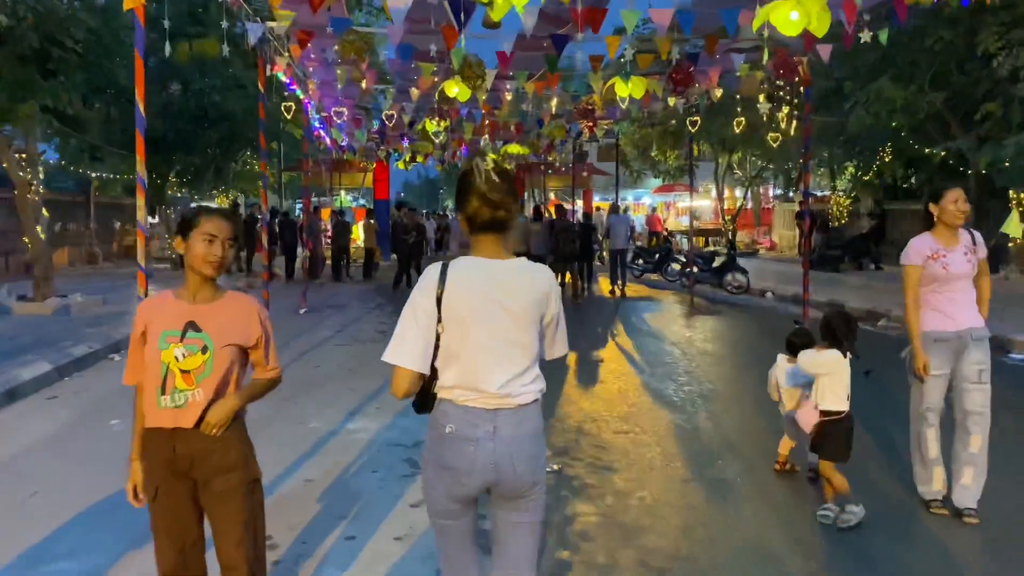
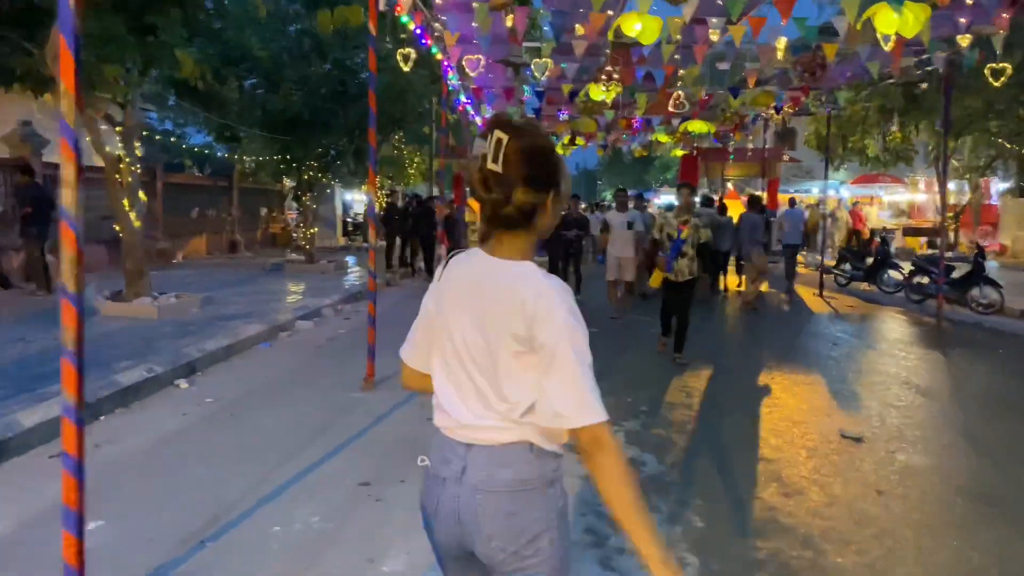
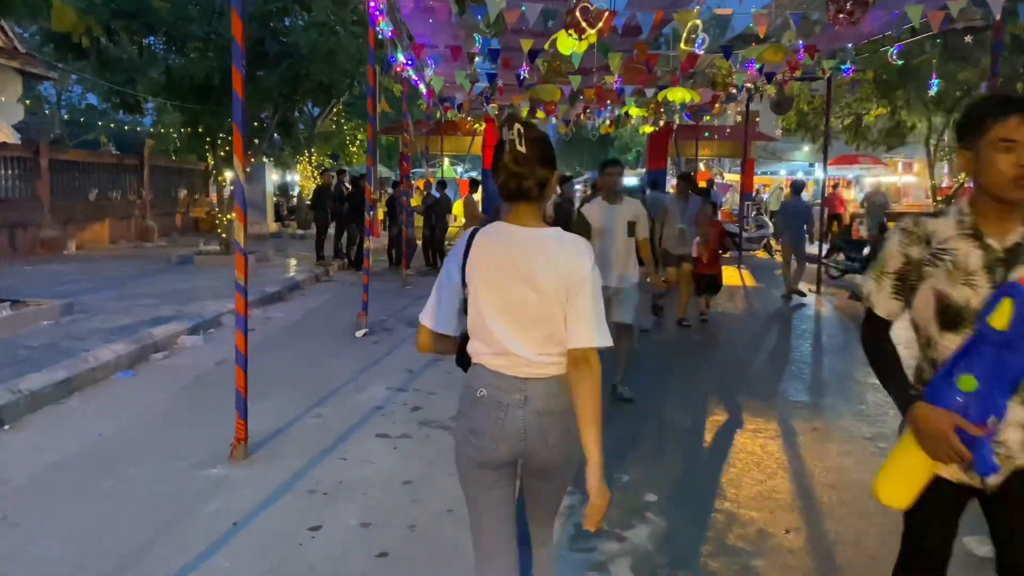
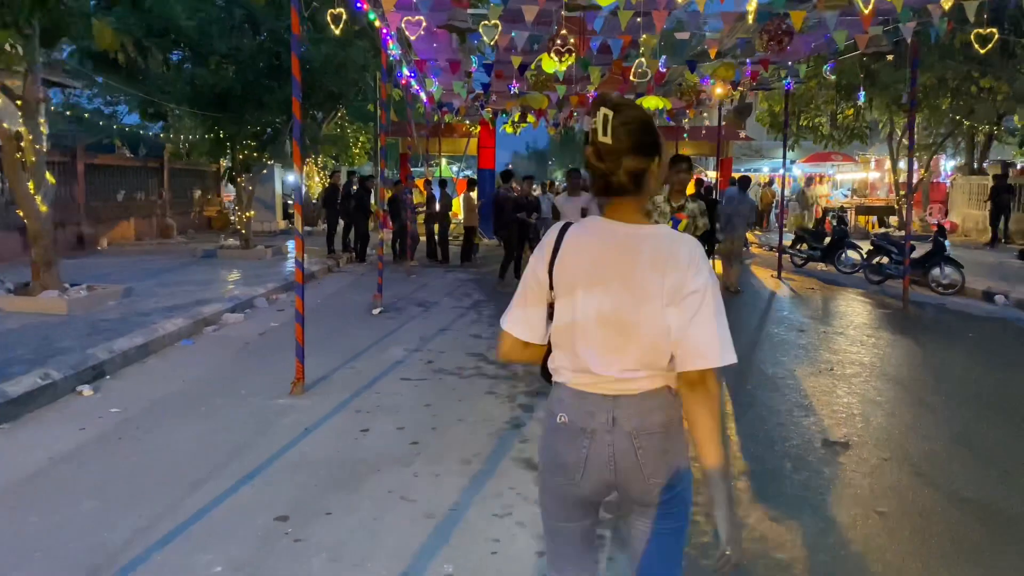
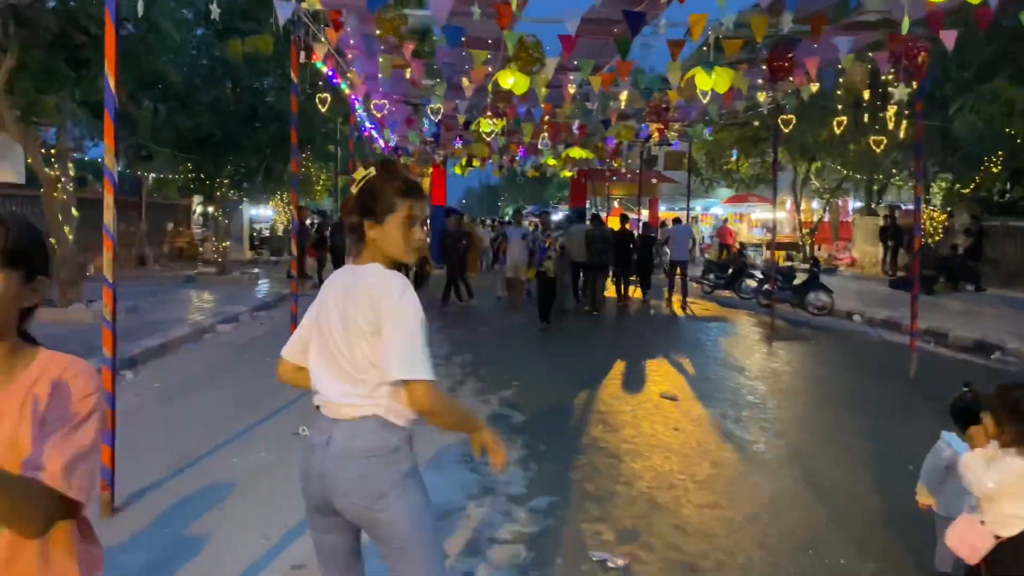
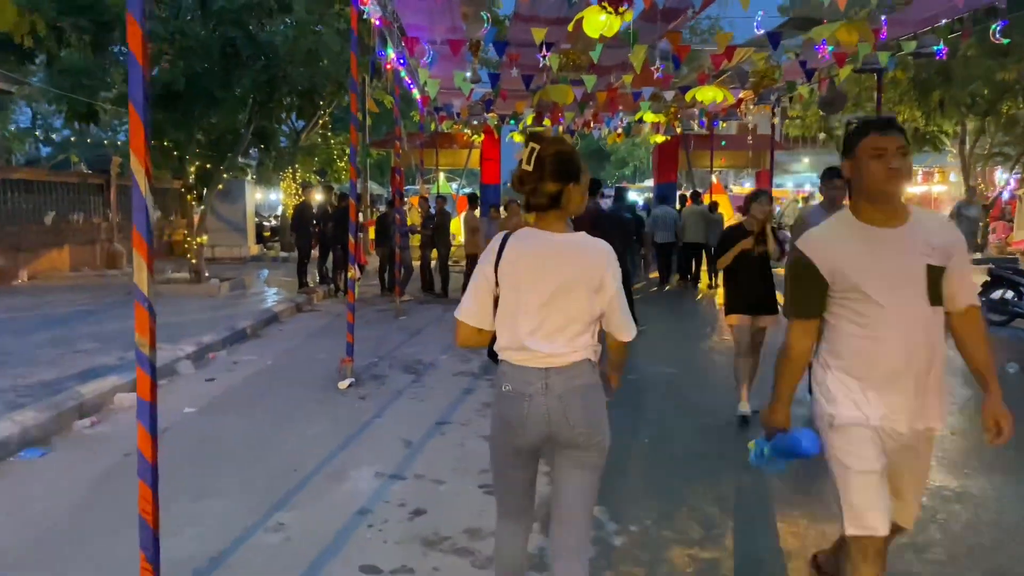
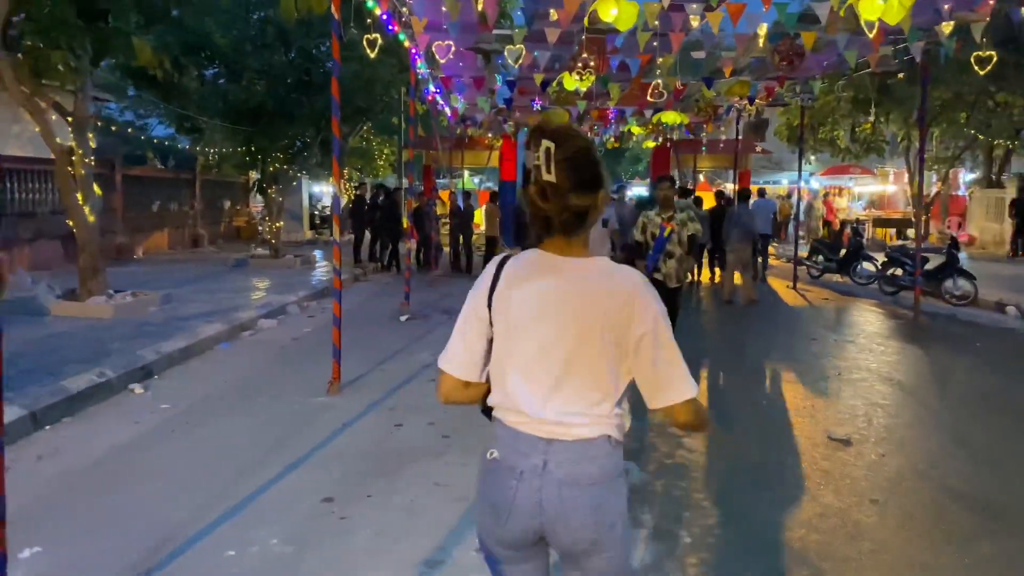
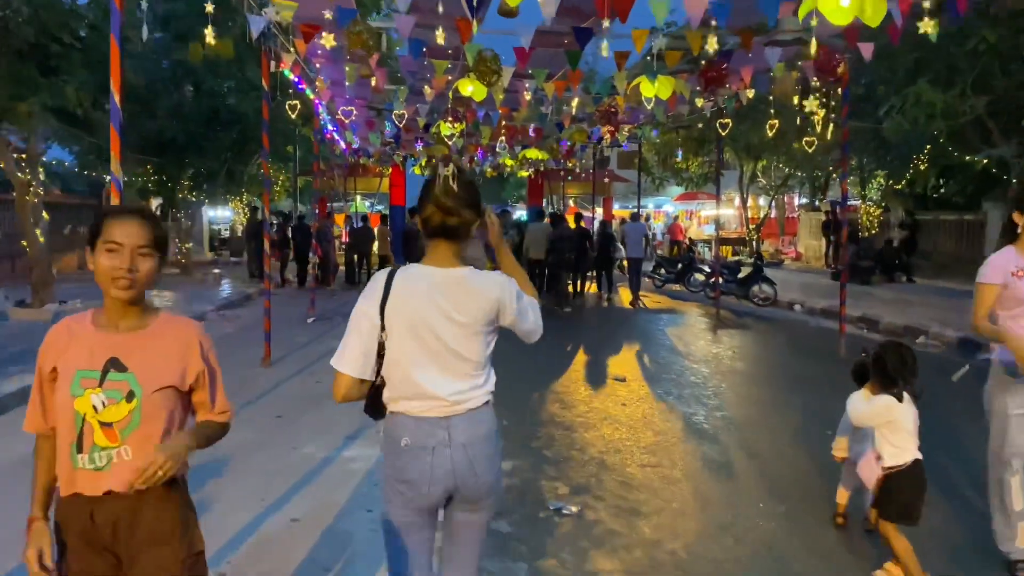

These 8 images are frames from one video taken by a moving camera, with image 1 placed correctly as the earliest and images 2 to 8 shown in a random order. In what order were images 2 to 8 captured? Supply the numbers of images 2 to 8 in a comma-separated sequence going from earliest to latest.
8, 5, 2, 7, 4, 3, 6
